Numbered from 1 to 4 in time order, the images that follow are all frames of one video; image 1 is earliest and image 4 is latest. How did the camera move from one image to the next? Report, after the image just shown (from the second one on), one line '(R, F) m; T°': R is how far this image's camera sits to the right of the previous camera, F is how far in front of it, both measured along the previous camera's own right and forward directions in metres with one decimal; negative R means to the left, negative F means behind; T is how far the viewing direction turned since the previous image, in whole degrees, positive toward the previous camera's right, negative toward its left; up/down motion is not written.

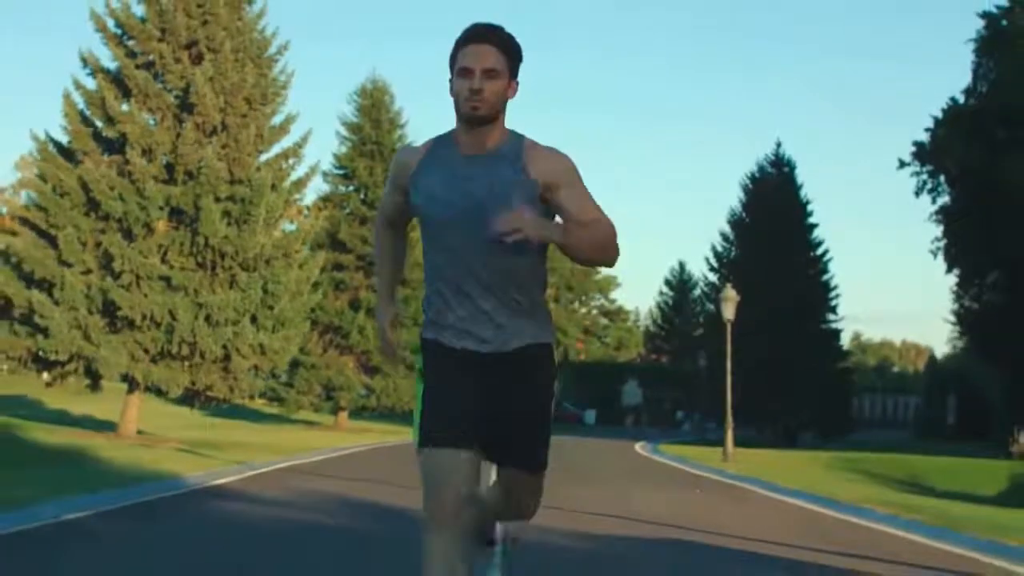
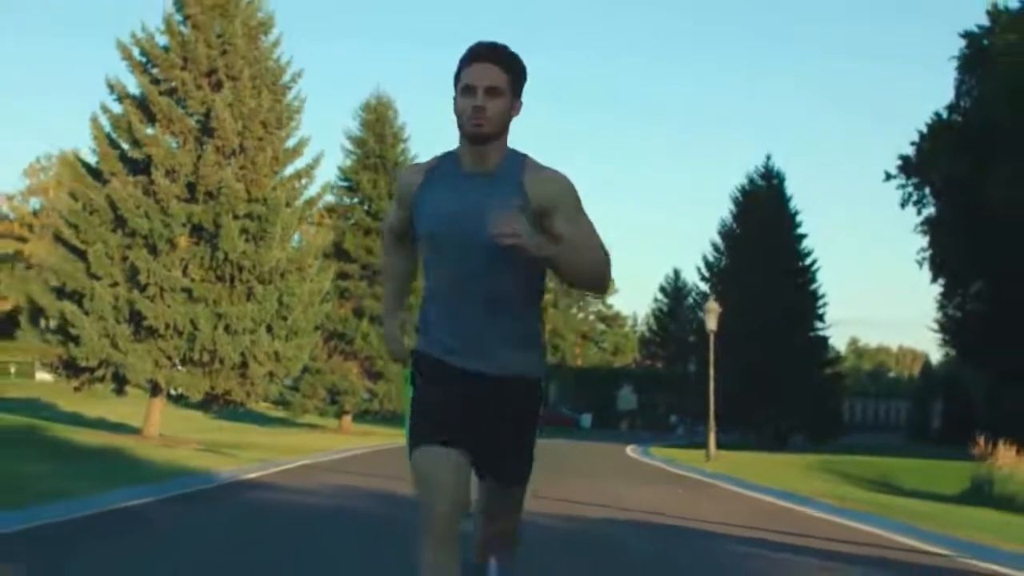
(0.0, -2.3) m; 0°
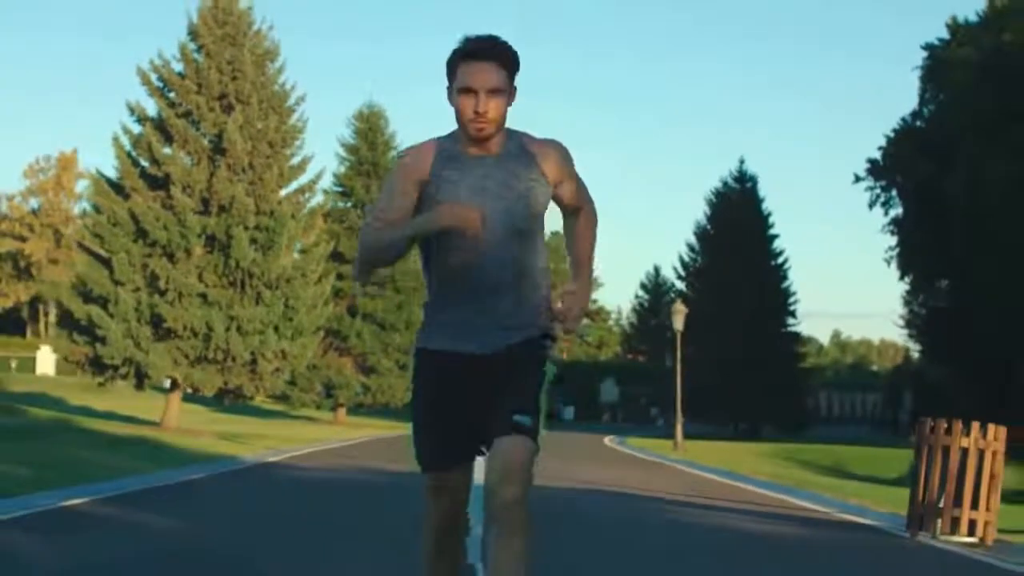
(0.0, -3.5) m; +1°
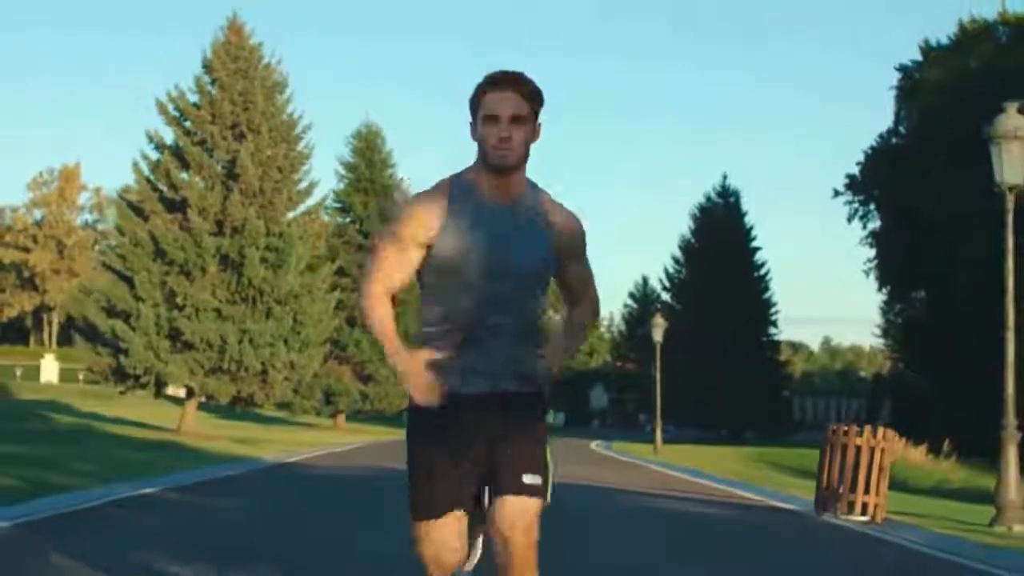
(0.0, -3.0) m; 0°
